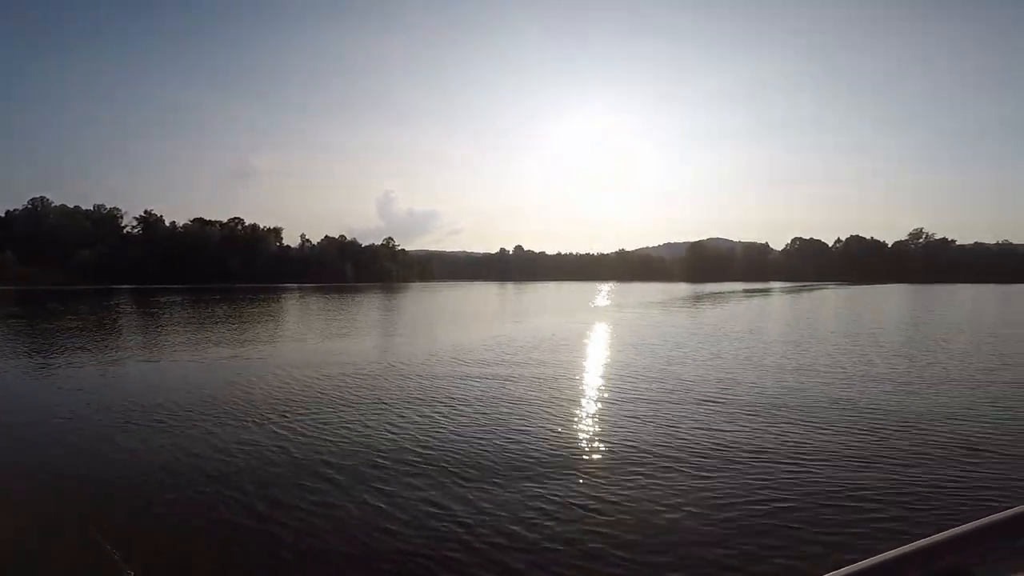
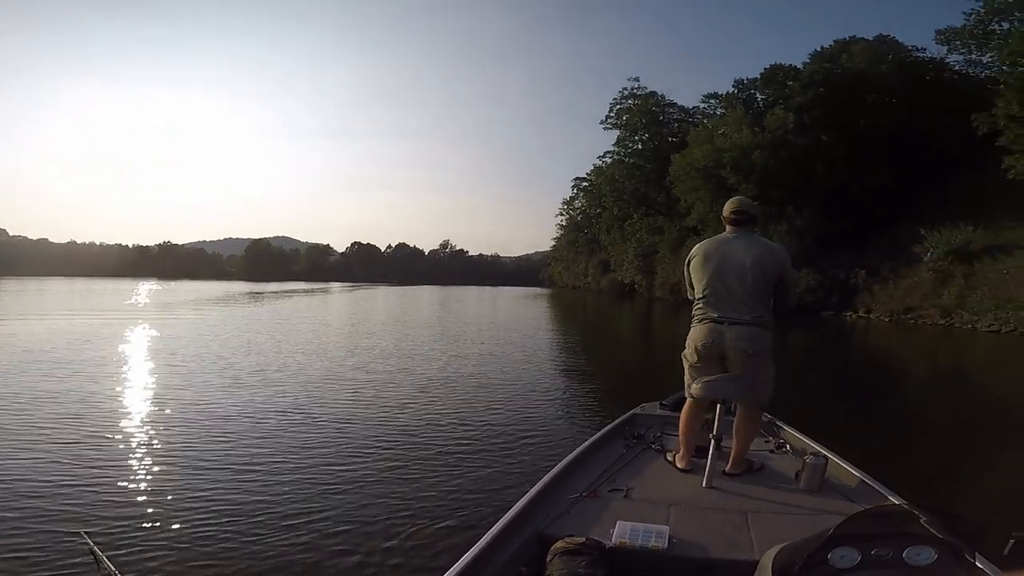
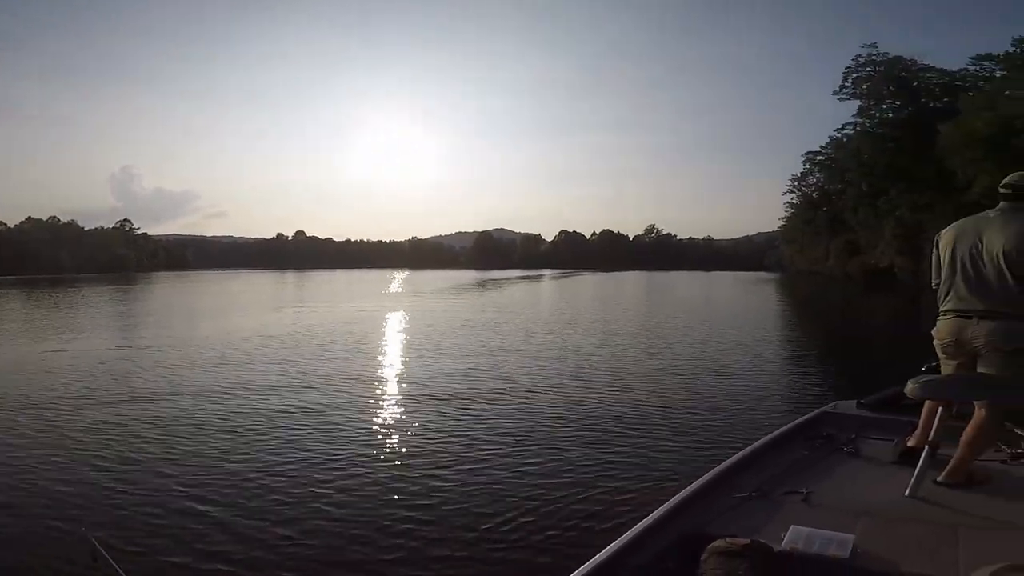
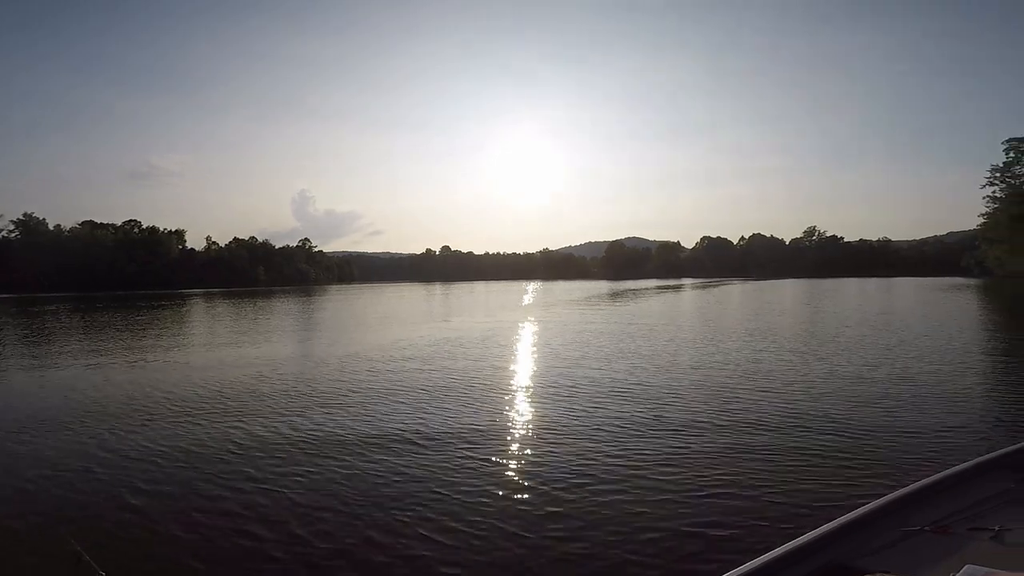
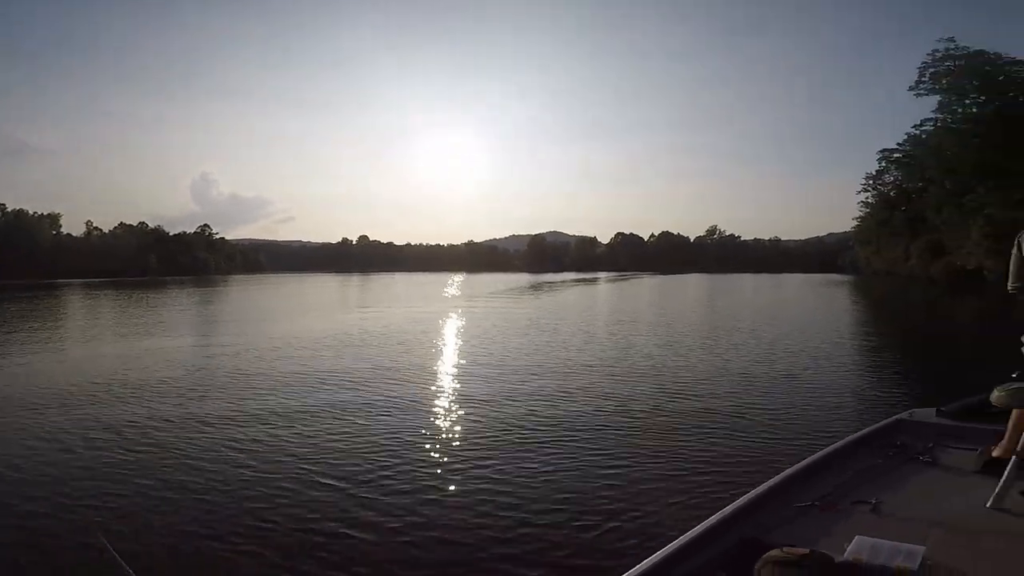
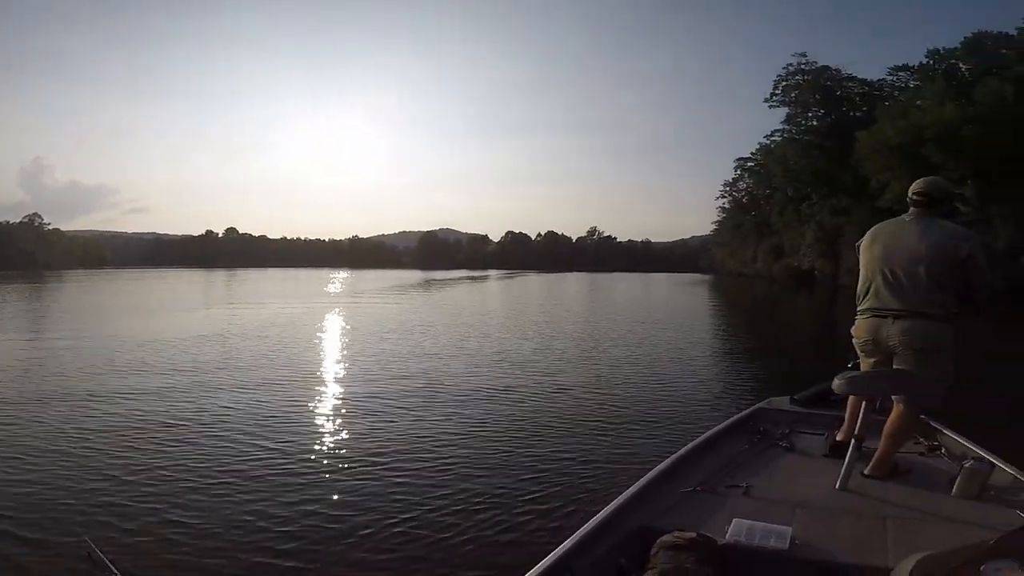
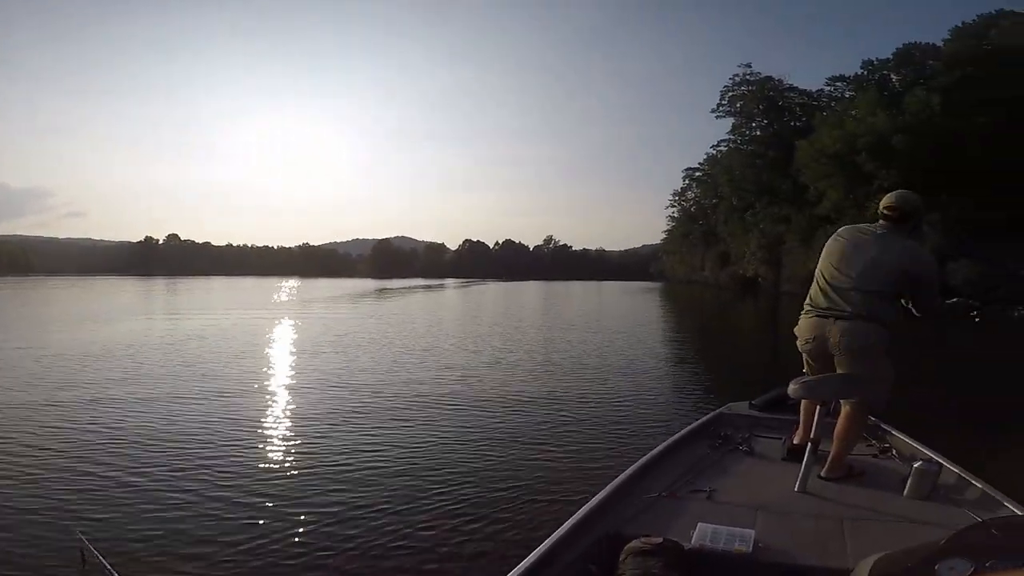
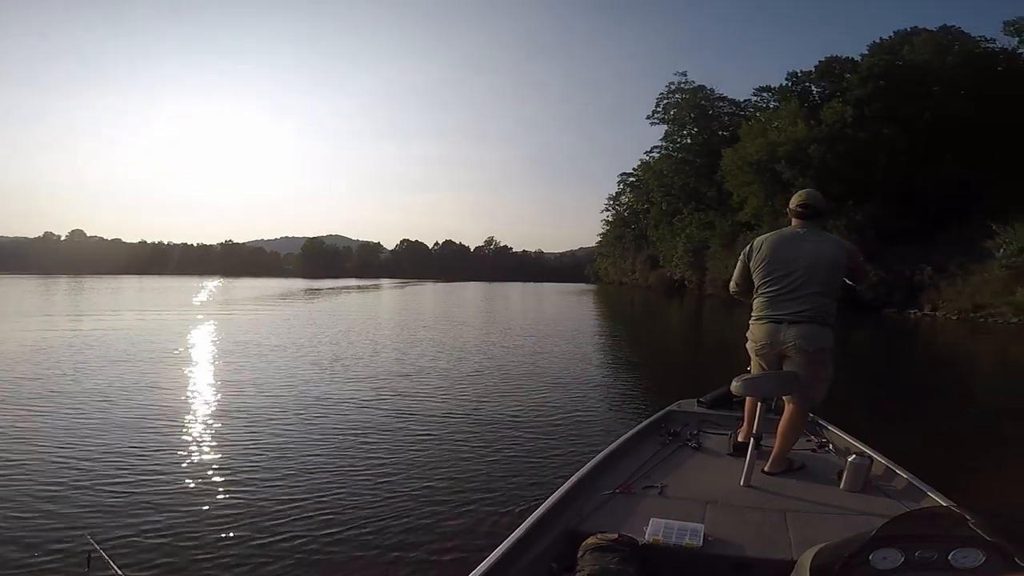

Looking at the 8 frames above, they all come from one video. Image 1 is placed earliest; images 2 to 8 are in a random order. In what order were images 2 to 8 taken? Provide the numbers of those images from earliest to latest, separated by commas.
4, 5, 3, 6, 7, 8, 2
